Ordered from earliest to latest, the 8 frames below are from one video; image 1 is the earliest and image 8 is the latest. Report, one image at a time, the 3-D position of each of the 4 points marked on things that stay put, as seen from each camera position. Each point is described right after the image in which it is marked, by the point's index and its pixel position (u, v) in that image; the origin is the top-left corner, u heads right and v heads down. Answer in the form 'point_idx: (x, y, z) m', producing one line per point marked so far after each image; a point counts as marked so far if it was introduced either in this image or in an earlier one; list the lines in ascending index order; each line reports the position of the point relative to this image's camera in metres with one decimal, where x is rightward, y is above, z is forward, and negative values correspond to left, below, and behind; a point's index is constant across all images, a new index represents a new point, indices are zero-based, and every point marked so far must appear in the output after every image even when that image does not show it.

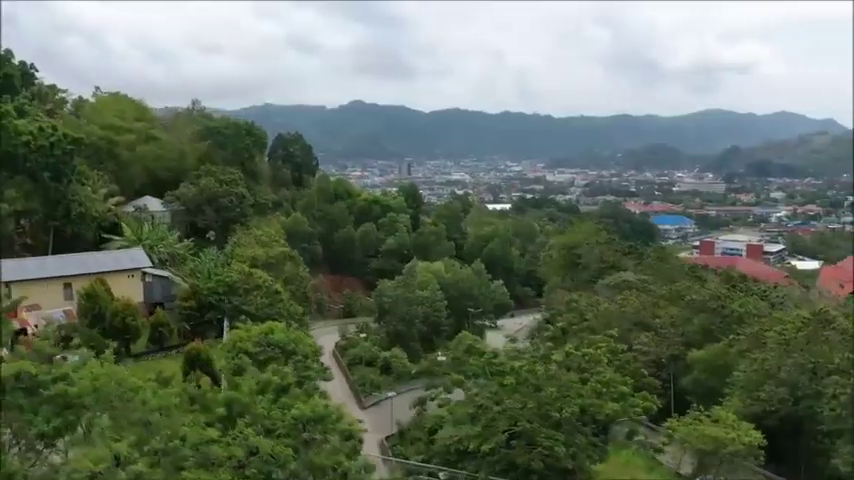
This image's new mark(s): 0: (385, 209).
0: (-0.8, +0.6, +14.5) m
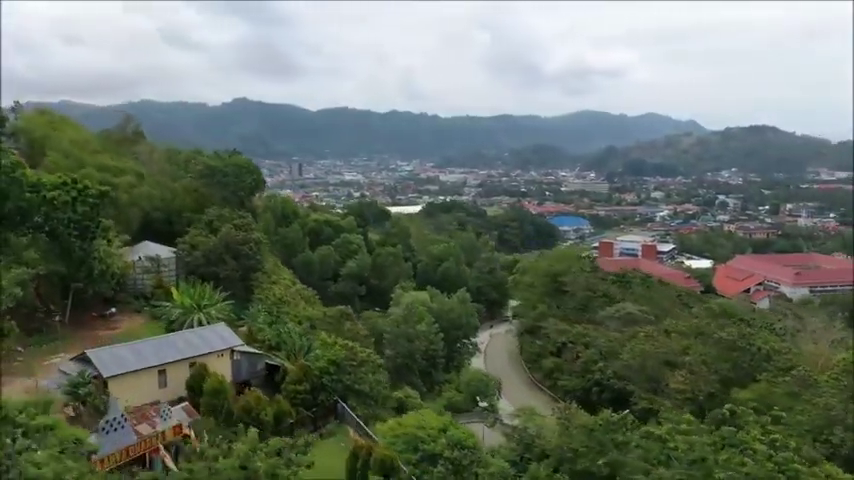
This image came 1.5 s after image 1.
0: (-1.8, +0.2, +14.2) m
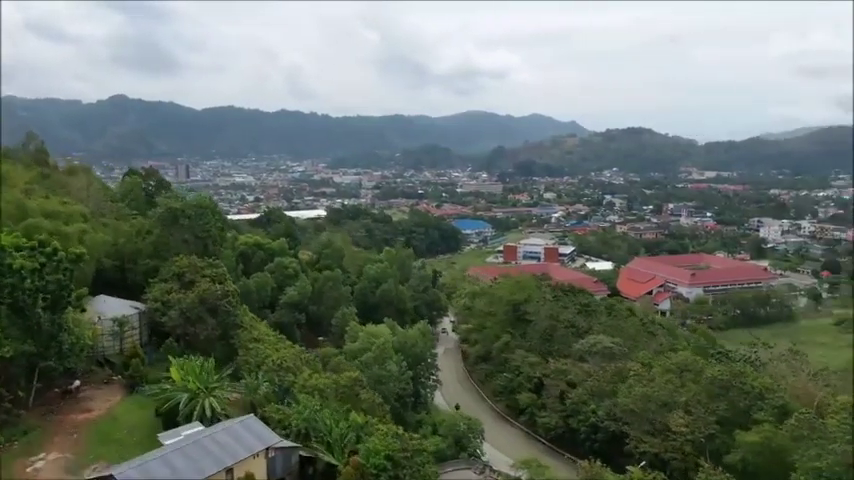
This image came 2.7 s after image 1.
0: (-3.1, -0.2, +13.5) m
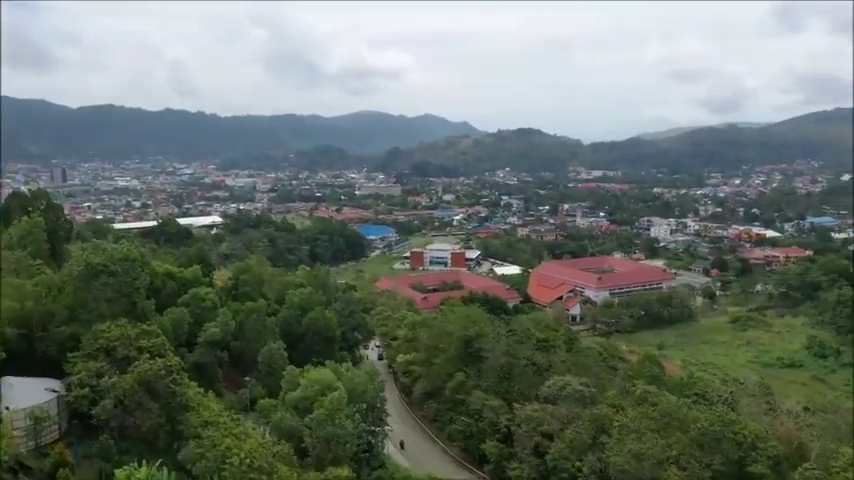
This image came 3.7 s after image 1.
0: (-4.3, -0.7, +12.2) m
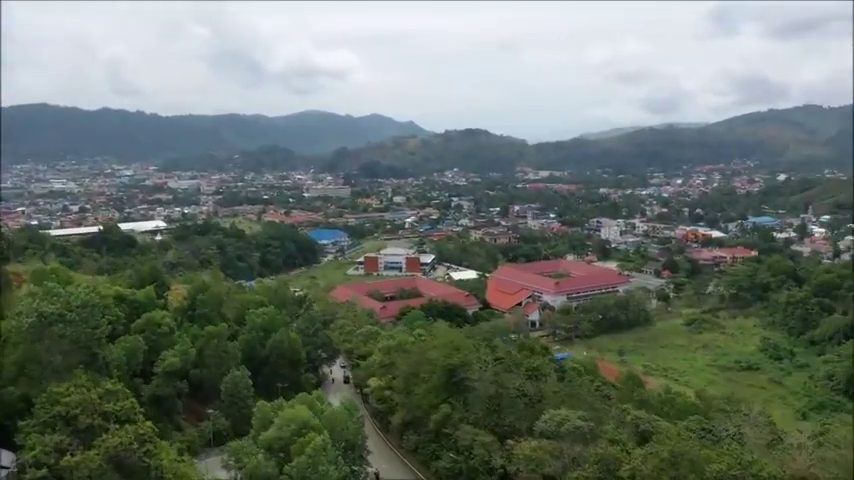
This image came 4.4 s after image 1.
0: (-4.8, -1.1, +11.4) m
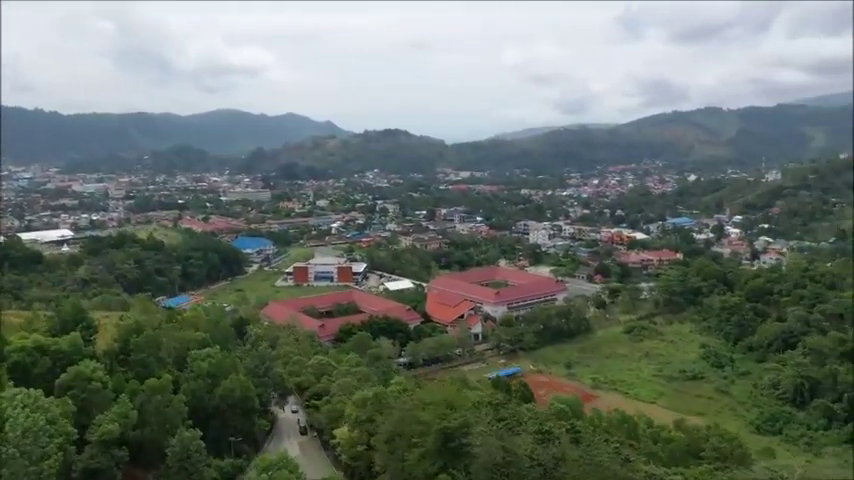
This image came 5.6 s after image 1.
0: (-5.2, -1.6, +9.7) m
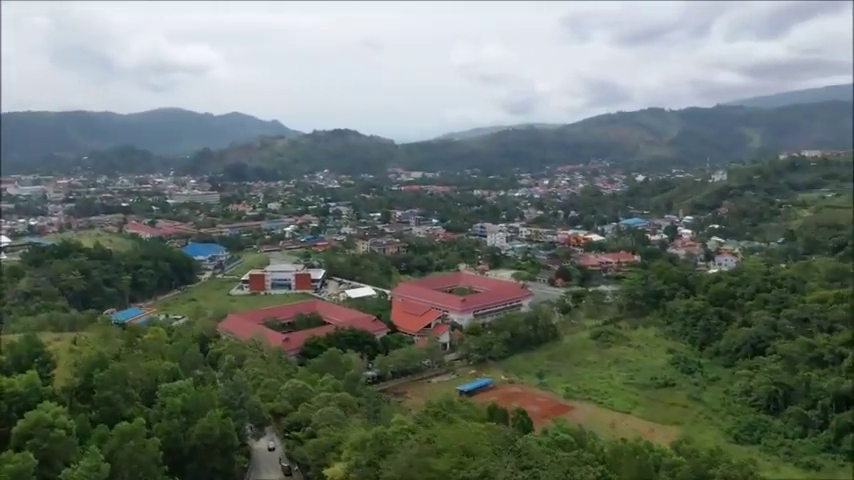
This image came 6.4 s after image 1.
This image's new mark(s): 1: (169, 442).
0: (-5.2, -2.0, +8.7) m
1: (-3.5, -2.8, +9.5) m
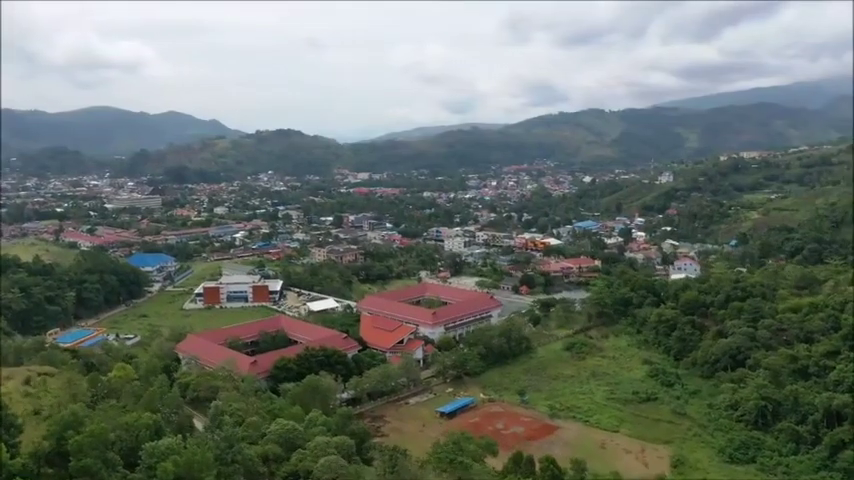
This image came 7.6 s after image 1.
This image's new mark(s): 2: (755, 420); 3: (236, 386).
0: (-4.7, -2.5, +7.3) m
1: (-3.2, -3.3, +8.3) m
2: (+9.0, -4.9, +19.1) m
3: (-4.6, -3.5, +16.7) m
